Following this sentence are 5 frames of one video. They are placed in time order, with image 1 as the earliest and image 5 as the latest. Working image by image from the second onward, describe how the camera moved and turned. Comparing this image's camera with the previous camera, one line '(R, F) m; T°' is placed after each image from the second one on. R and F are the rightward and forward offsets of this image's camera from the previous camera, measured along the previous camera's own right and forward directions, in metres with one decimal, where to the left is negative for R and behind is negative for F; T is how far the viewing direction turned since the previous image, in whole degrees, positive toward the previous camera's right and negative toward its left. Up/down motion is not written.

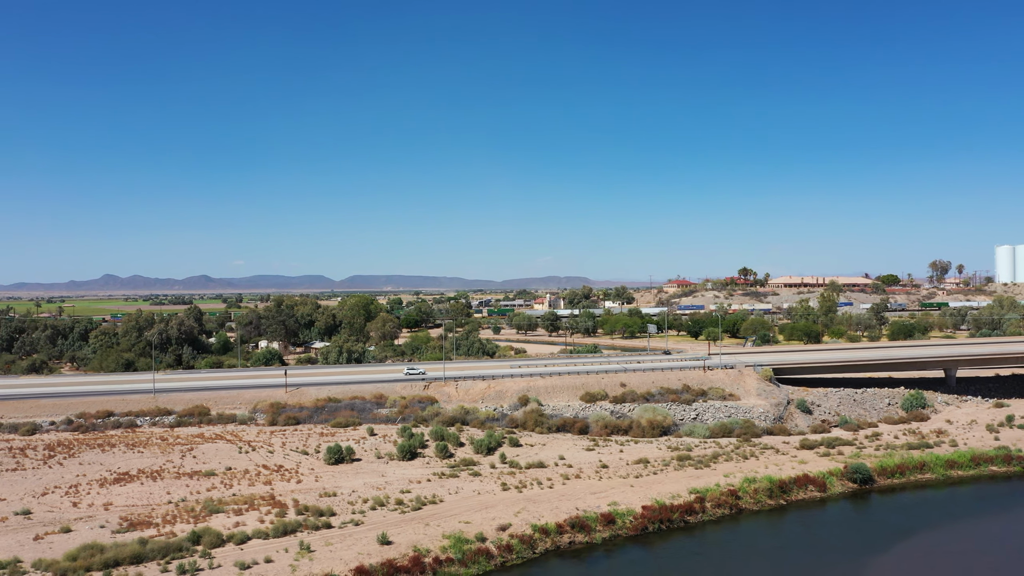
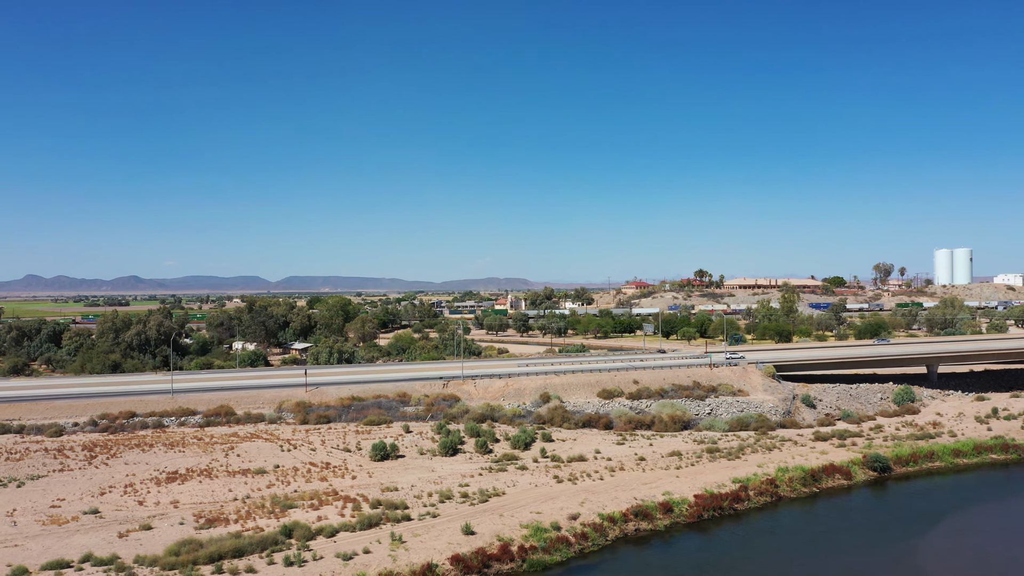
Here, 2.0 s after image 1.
(-4.2, -0.5) m; +3°
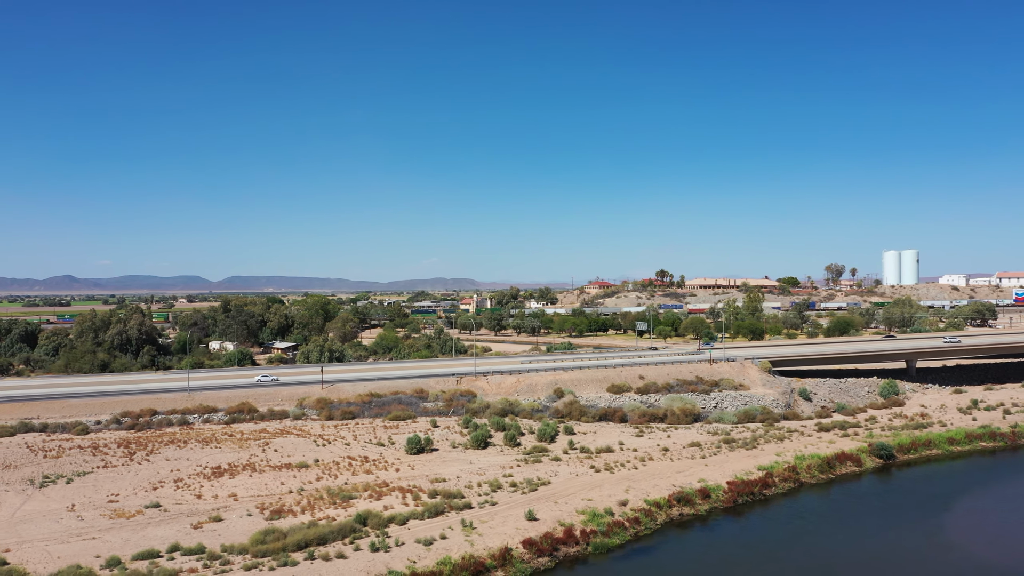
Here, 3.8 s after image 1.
(-3.4, -0.7) m; +3°
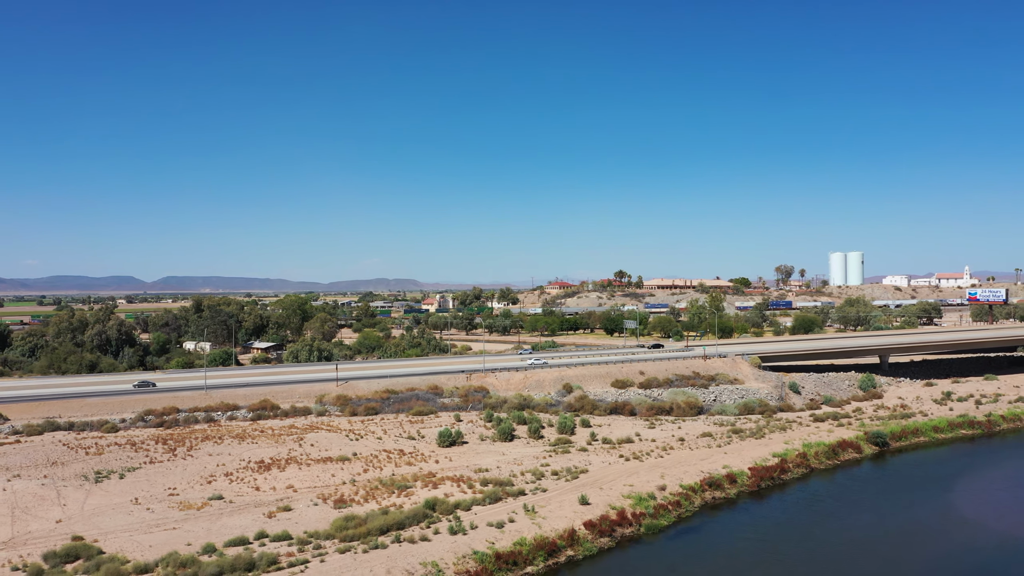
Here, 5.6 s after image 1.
(-3.4, -1.0) m; +3°
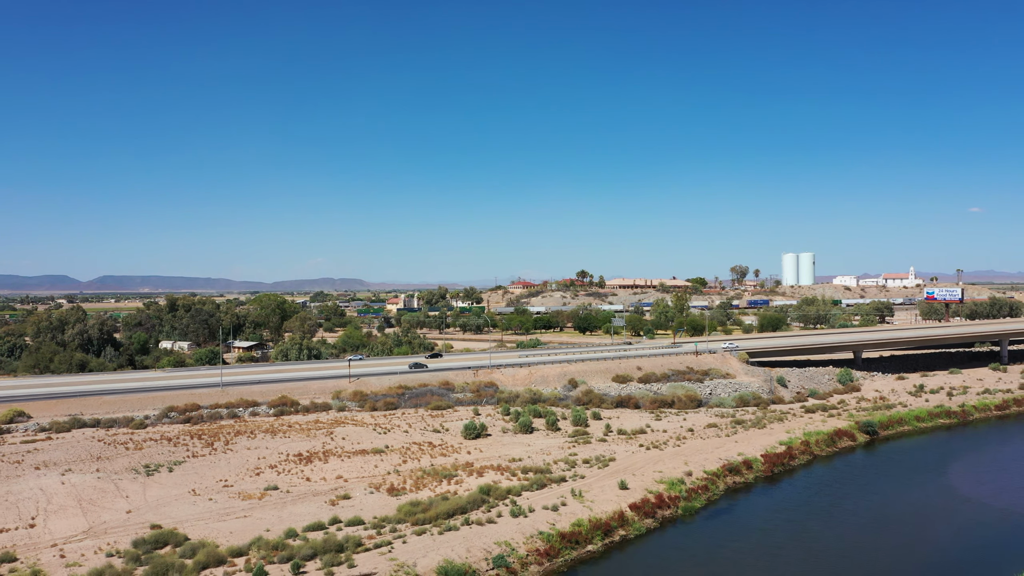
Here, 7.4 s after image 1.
(-3.1, -1.1) m; +3°
